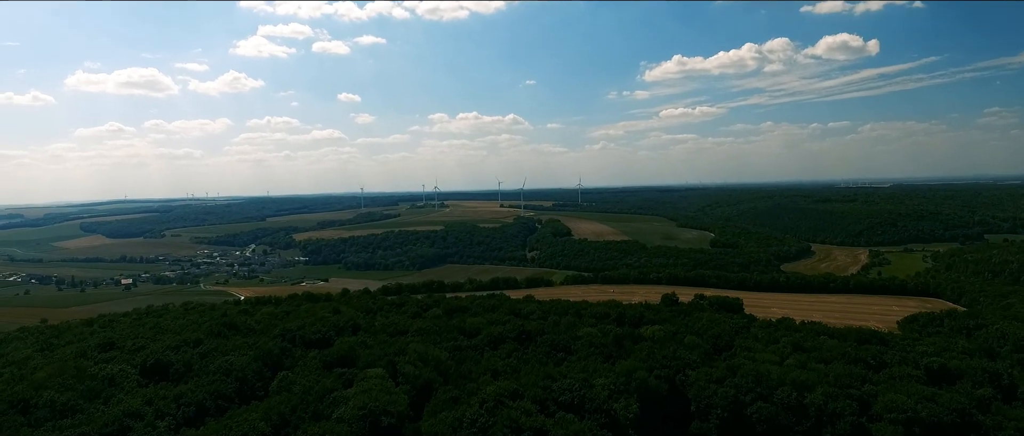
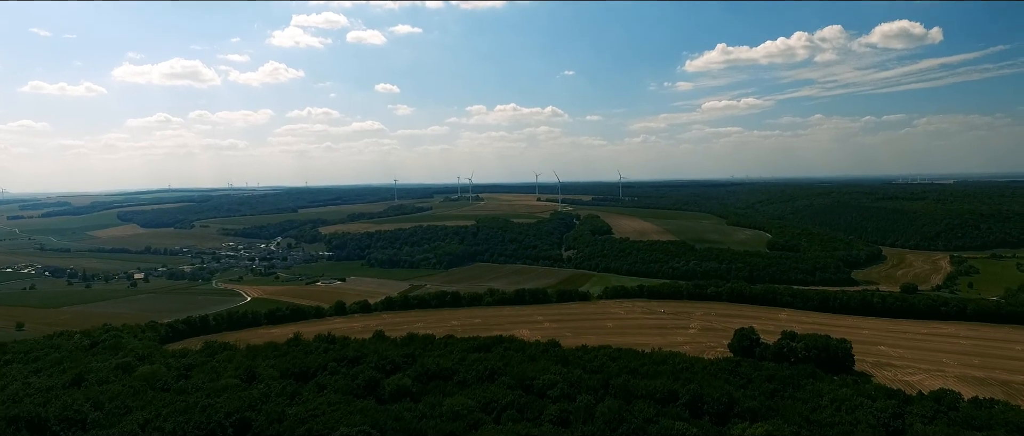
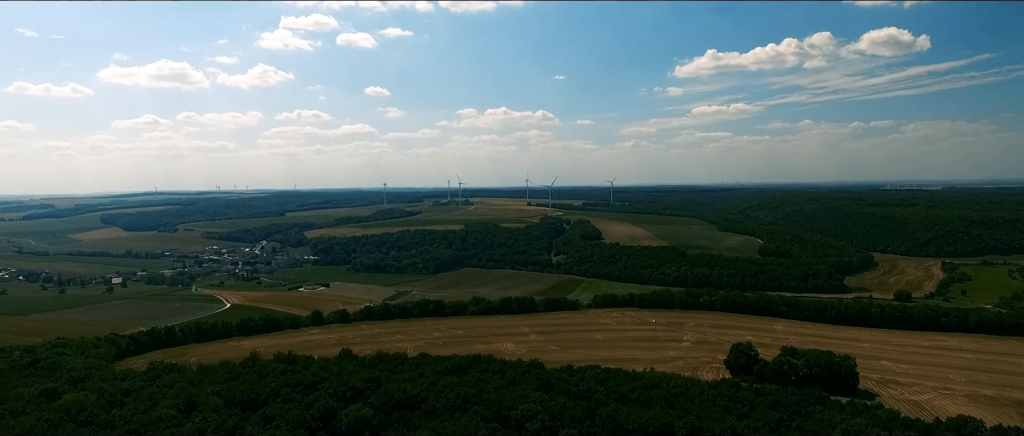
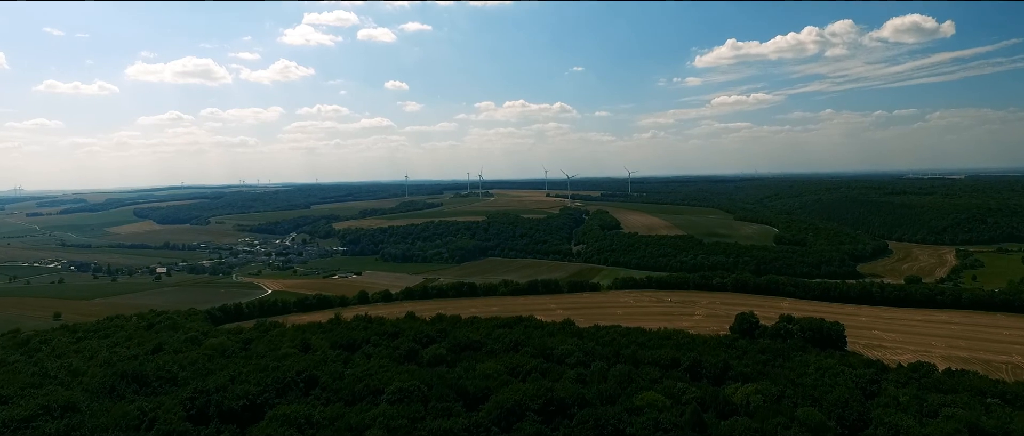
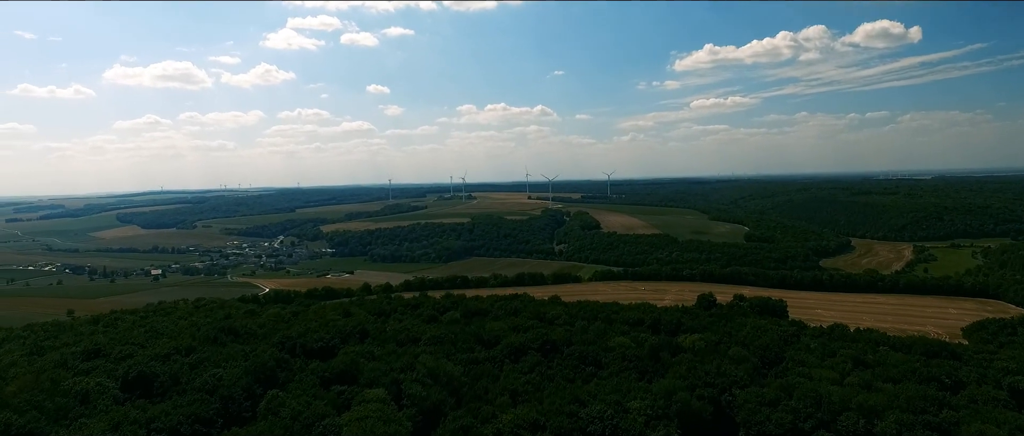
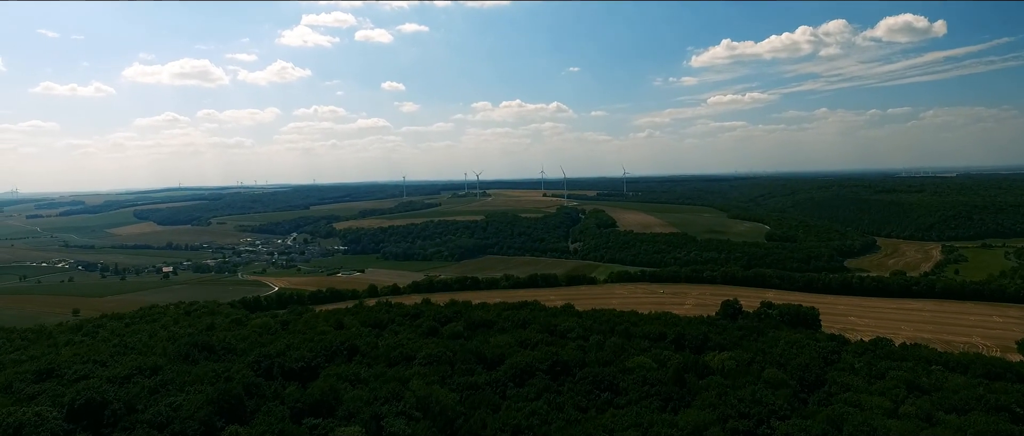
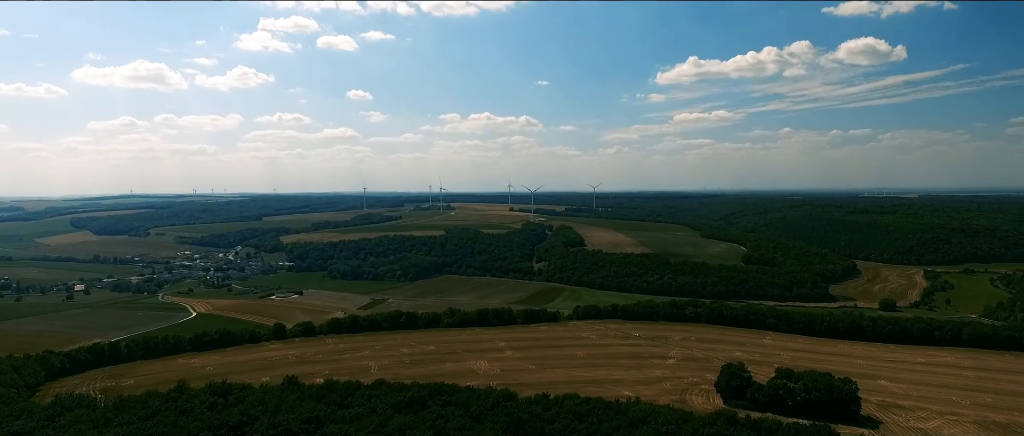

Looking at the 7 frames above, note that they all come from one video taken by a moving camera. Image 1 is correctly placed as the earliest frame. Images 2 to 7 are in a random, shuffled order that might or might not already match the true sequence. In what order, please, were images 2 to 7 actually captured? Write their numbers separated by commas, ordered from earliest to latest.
5, 6, 4, 2, 3, 7
